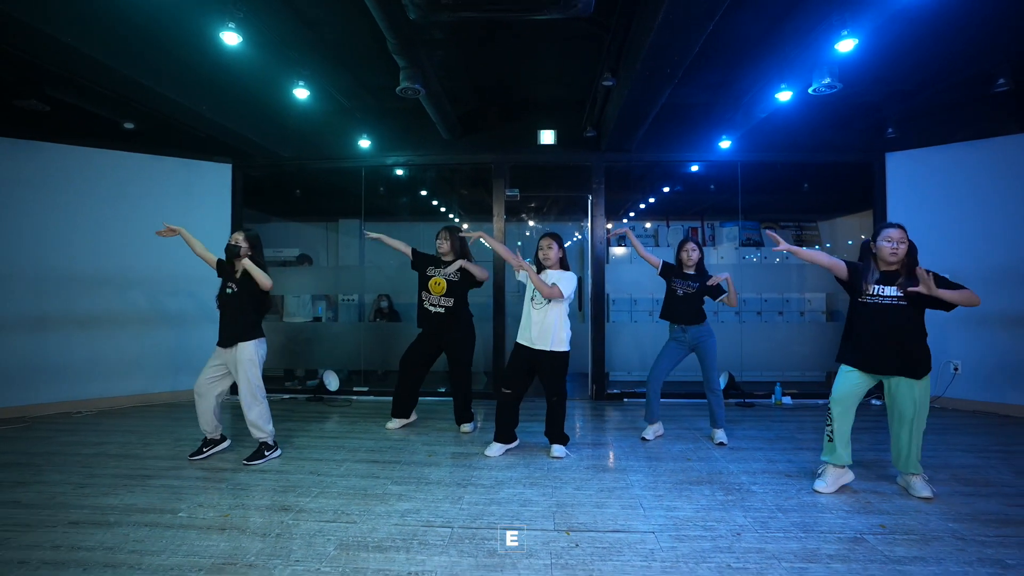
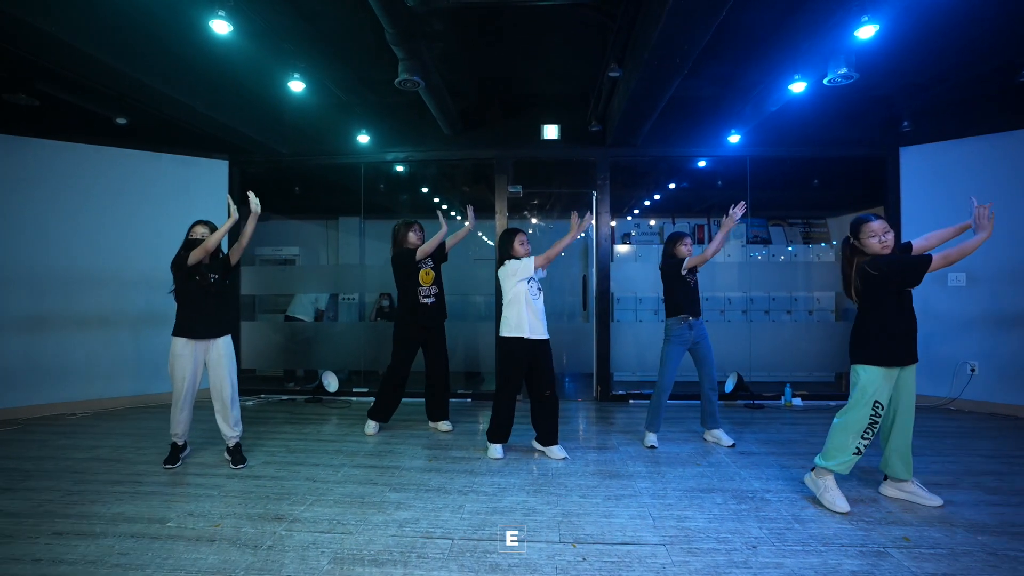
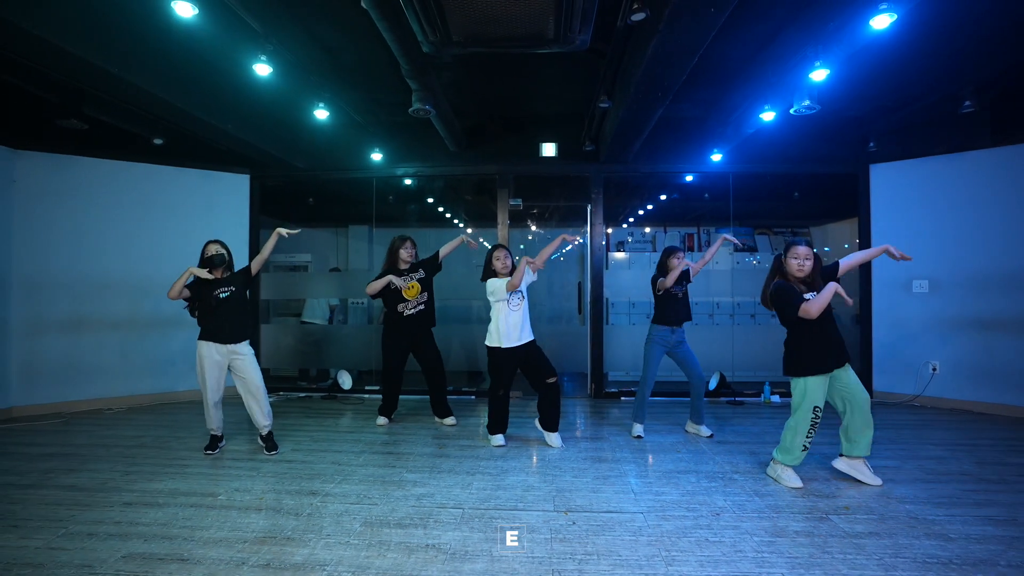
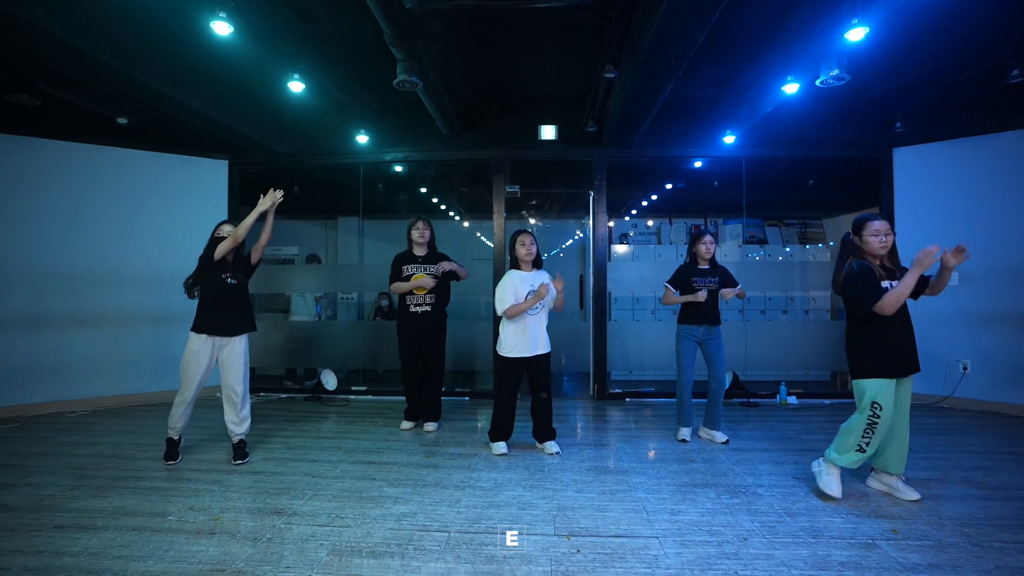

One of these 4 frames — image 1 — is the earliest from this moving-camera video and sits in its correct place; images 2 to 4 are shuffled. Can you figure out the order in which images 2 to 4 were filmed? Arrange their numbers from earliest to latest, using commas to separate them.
4, 3, 2
